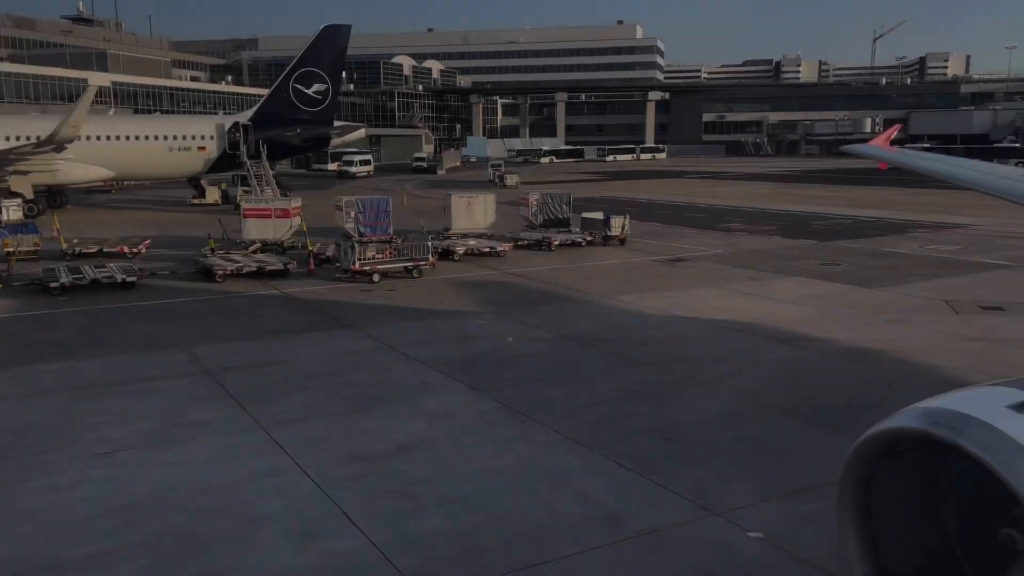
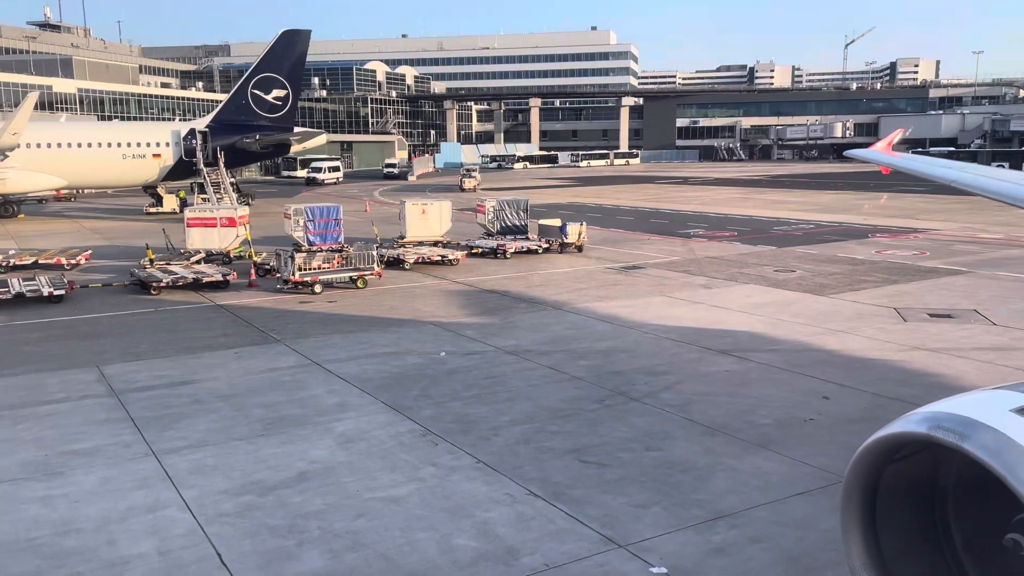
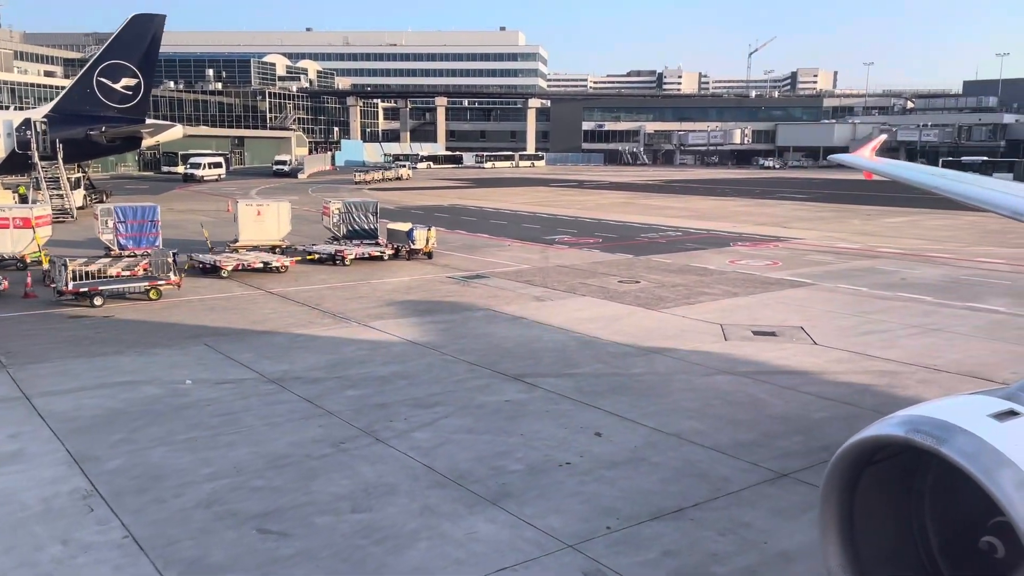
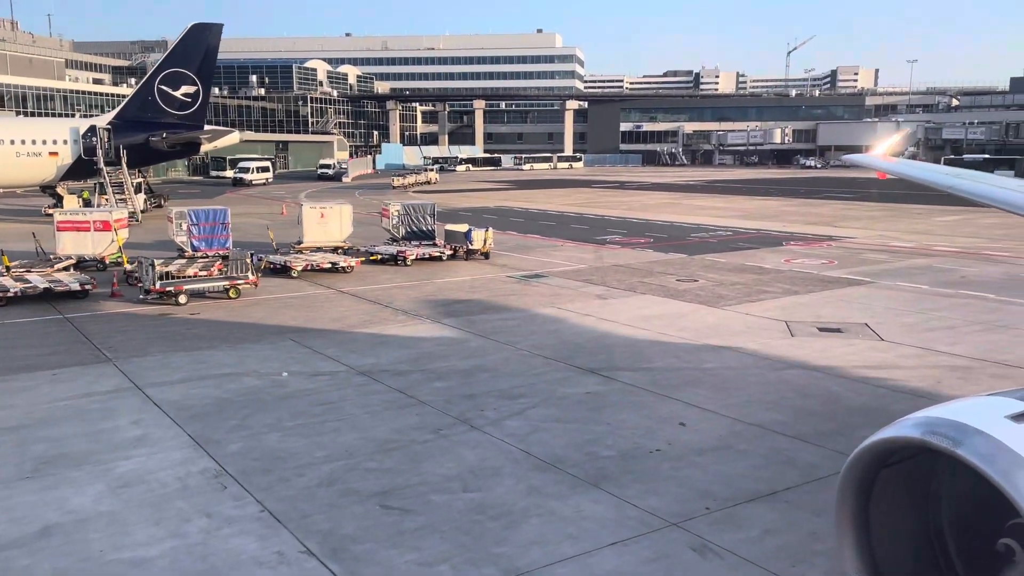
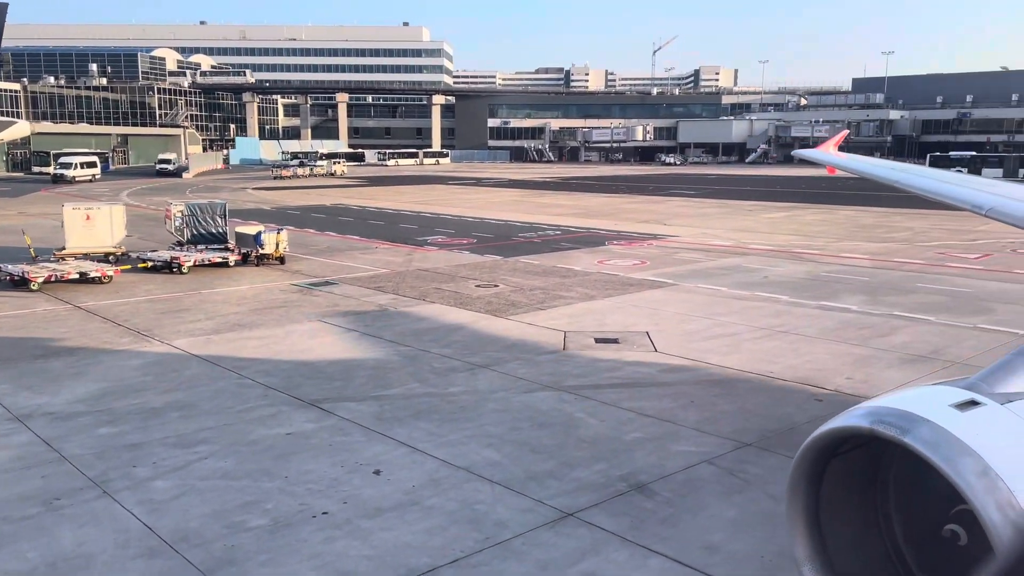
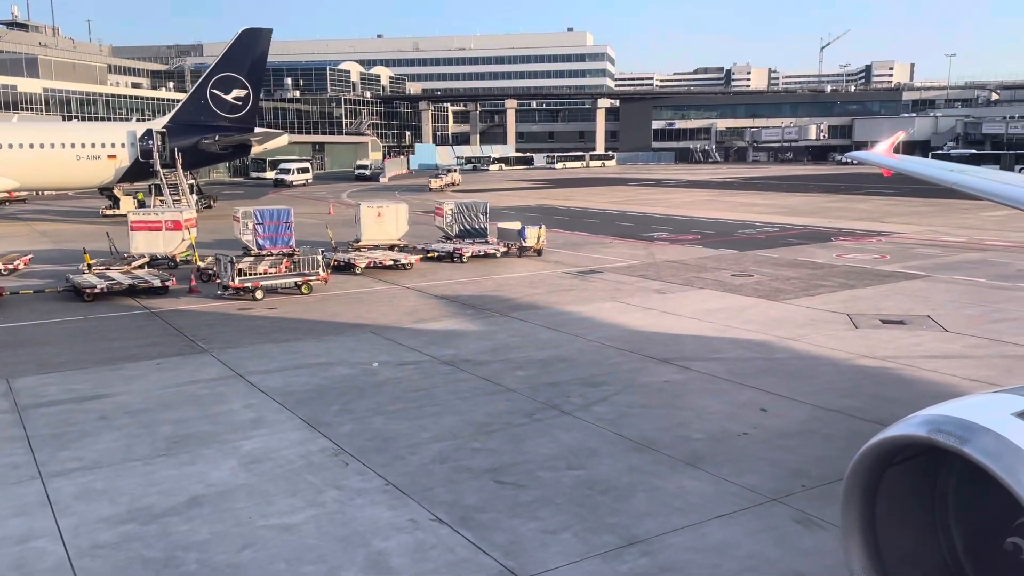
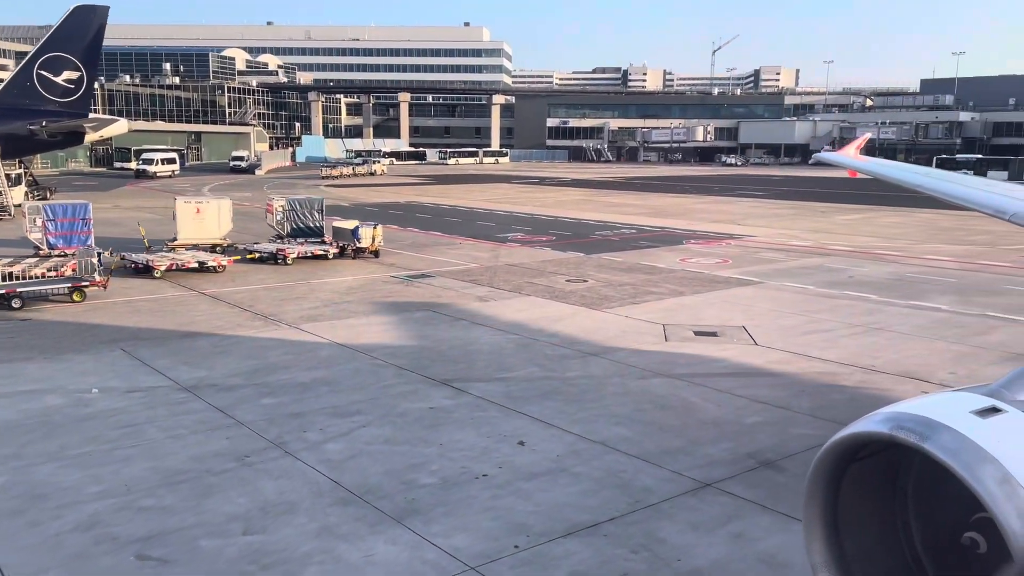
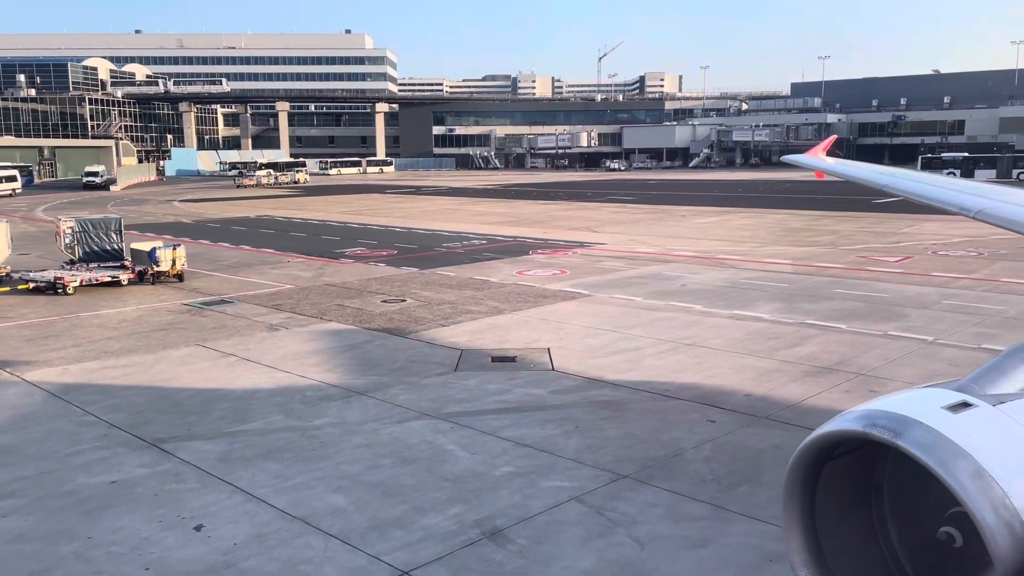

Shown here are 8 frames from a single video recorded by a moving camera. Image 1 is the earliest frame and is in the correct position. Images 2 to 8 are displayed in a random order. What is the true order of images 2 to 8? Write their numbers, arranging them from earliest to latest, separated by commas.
2, 6, 4, 3, 7, 5, 8
